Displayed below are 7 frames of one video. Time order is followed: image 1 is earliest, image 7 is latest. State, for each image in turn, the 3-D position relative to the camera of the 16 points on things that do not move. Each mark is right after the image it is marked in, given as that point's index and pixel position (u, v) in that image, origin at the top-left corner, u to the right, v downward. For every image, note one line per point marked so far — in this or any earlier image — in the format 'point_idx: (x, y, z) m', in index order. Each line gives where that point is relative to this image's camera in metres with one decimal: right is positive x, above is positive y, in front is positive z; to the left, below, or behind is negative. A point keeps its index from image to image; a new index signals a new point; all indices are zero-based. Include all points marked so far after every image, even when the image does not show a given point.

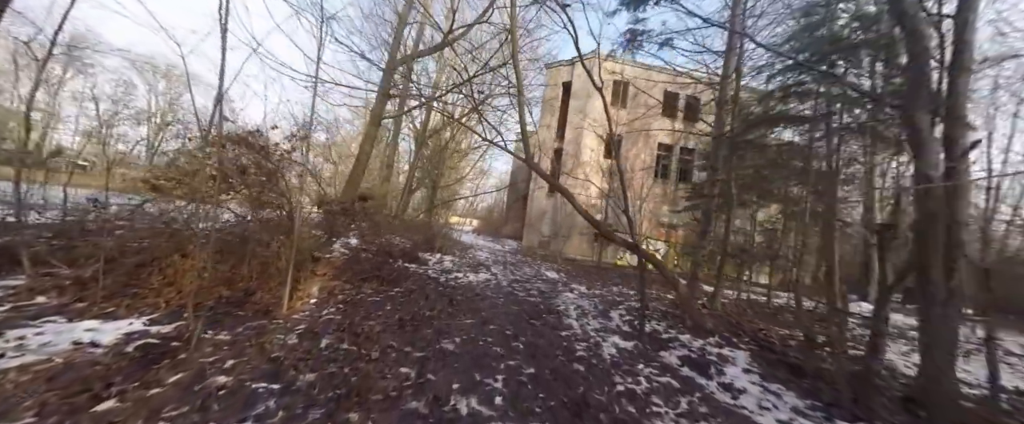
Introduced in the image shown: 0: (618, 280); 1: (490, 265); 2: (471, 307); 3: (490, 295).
0: (+3.9, -2.6, +12.6) m
1: (-0.8, -1.9, +11.7) m
2: (-0.7, -1.6, +5.6) m
3: (-0.4, -1.7, +6.8) m
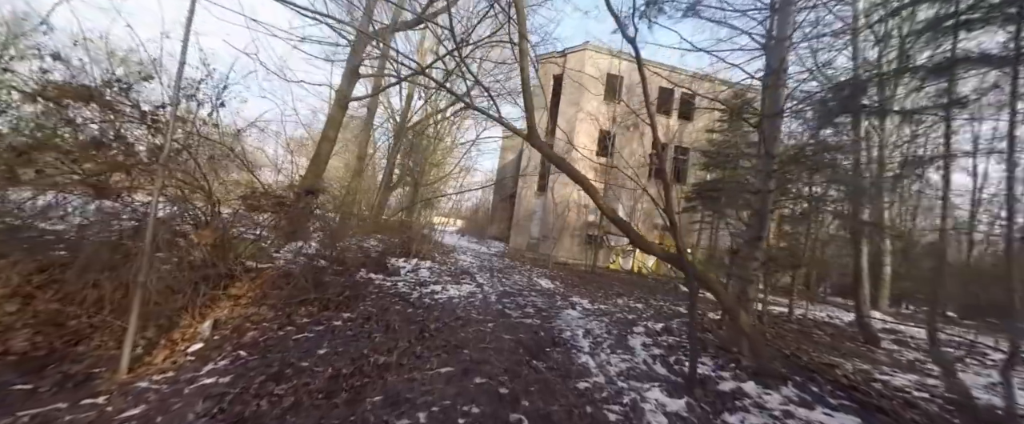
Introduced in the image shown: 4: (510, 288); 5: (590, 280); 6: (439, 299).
0: (+3.5, -2.6, +11.2) m
1: (-1.1, -1.9, +10.1) m
2: (-0.8, -1.5, +4.1) m
3: (-0.6, -1.7, +5.3) m
4: (-0.1, -1.9, +8.5) m
5: (+3.0, -2.6, +13.1) m
6: (-1.3, -1.5, +6.0) m
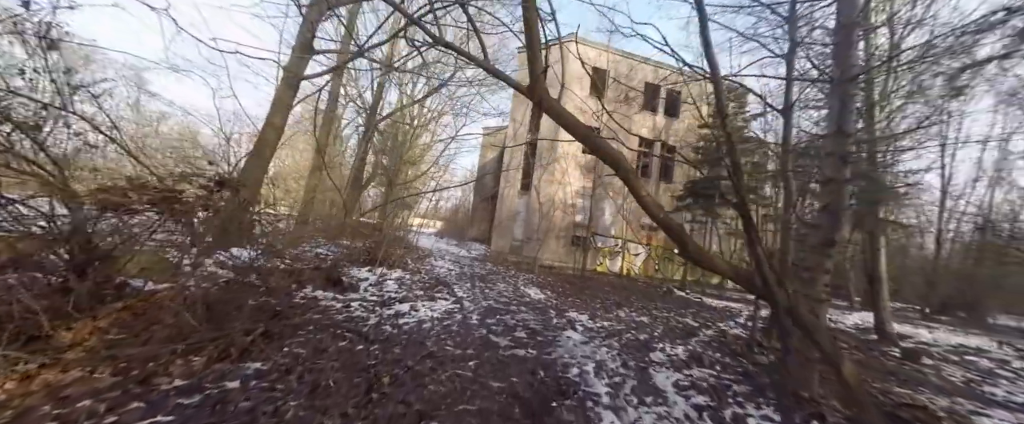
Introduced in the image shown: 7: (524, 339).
0: (+3.1, -2.6, +10.1) m
1: (-1.5, -1.9, +8.7) m
2: (-0.8, -1.5, +2.7) m
3: (-0.7, -1.6, +3.9) m
4: (-0.4, -1.9, +7.2) m
5: (+2.4, -2.6, +11.9) m
6: (-1.5, -1.5, +4.6) m
7: (+0.2, -1.9, +5.0) m
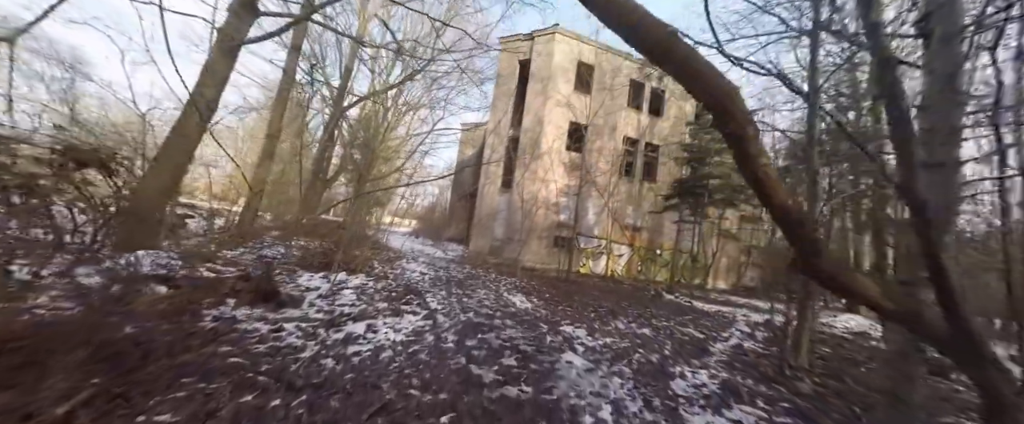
0: (+2.6, -2.5, +9.2) m
1: (-1.9, -1.8, +7.5) m
2: (-0.8, -1.4, +1.5) m
3: (-0.8, -1.6, +2.8) m
4: (-0.7, -1.9, +6.1) m
5: (+1.8, -2.6, +10.9) m
6: (-1.6, -1.4, +3.4) m
7: (0.0, -1.8, +3.9) m
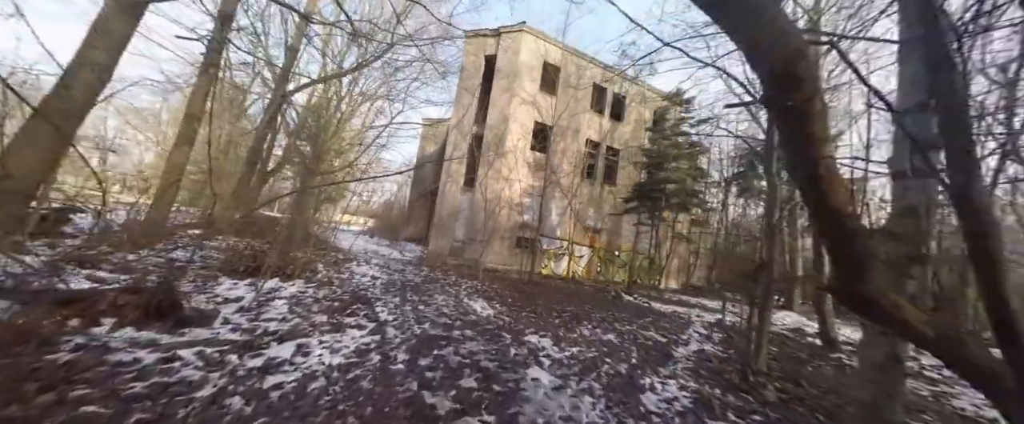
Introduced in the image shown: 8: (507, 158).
0: (+1.6, -2.6, +8.9) m
1: (-2.7, -1.7, +6.8) m
2: (-0.9, -1.4, +1.0) m
3: (-1.0, -1.6, +2.2) m
4: (-1.3, -1.8, +5.5) m
5: (+0.6, -2.6, +10.6) m
6: (-1.9, -1.4, +2.7) m
7: (-0.4, -1.8, +3.4) m
8: (-0.3, +3.0, +19.0) m
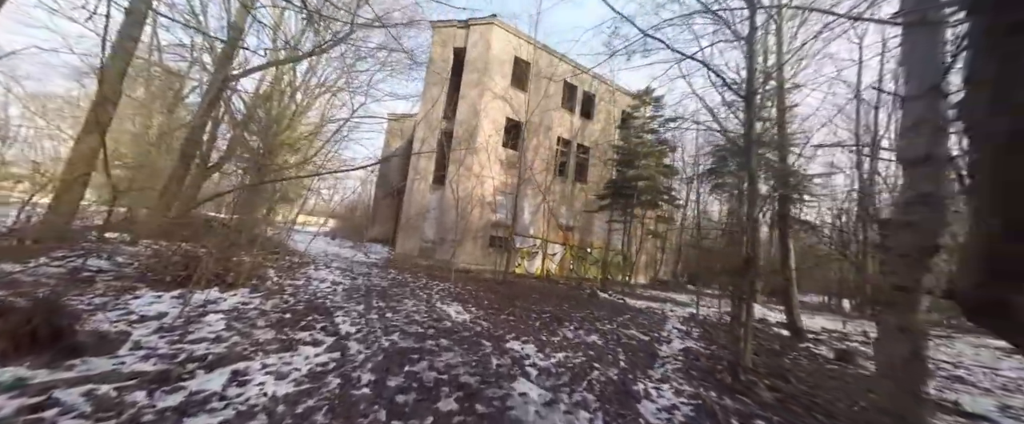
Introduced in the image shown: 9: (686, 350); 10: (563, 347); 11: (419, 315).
0: (+0.9, -2.5, +8.6) m
1: (-3.1, -1.7, +6.0) m
2: (-0.8, -1.4, +0.4) m
3: (-1.0, -1.5, +1.6) m
4: (-1.6, -1.8, +4.9) m
5: (-0.2, -2.5, +10.1) m
6: (-2.0, -1.4, +2.1) m
7: (-0.5, -1.7, +2.9) m
8: (-1.9, +3.1, +18.4) m
9: (+3.2, -2.5, +6.1) m
10: (+0.9, -2.2, +5.4) m
11: (-1.8, -2.0, +6.6) m
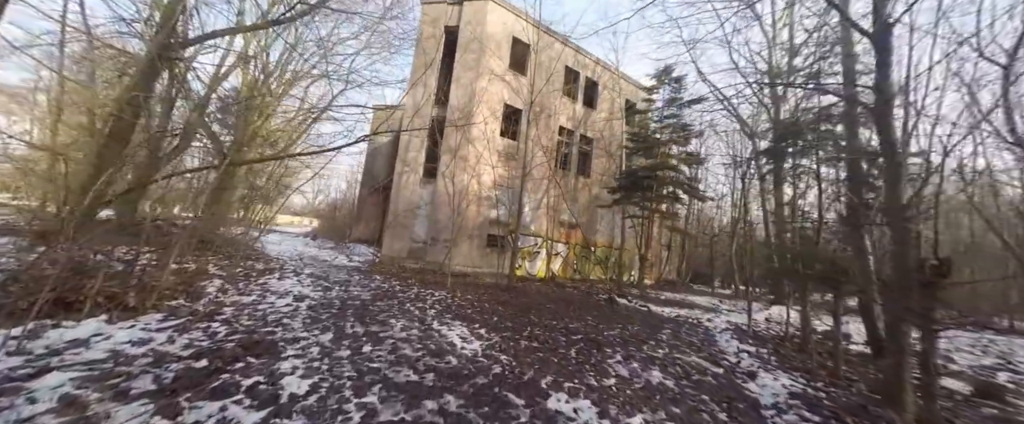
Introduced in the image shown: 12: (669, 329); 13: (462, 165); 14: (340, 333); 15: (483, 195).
0: (+1.3, -2.3, +6.7) m
1: (-2.7, -1.6, +4.1) m
2: (-0.2, -1.3, -1.5) m
3: (-0.5, -1.4, -0.2) m
4: (-1.2, -1.7, +3.0) m
5: (+0.1, -2.3, +8.3) m
6: (-1.4, -1.3, +0.2) m
7: (0.0, -1.6, +1.0) m
8: (-1.9, +3.3, +16.5) m
9: (+3.6, -2.3, +4.3) m
10: (+1.3, -2.0, +3.6) m
11: (-1.4, -1.8, +4.7) m
12: (+3.6, -2.7, +7.6) m
13: (-2.4, +2.3, +16.2) m
14: (-2.5, -1.7, +5.0) m
15: (-1.4, +0.8, +16.6) m
